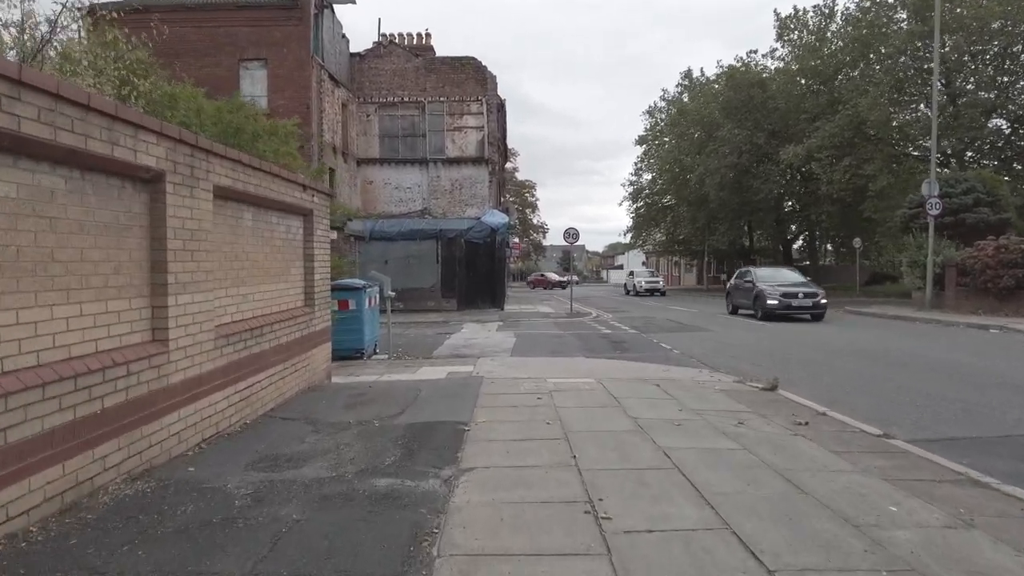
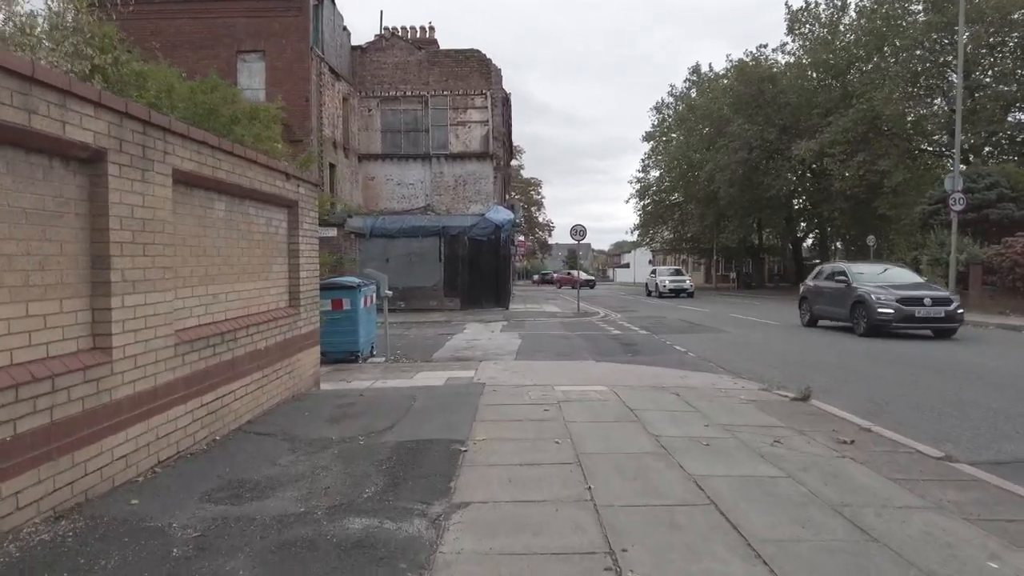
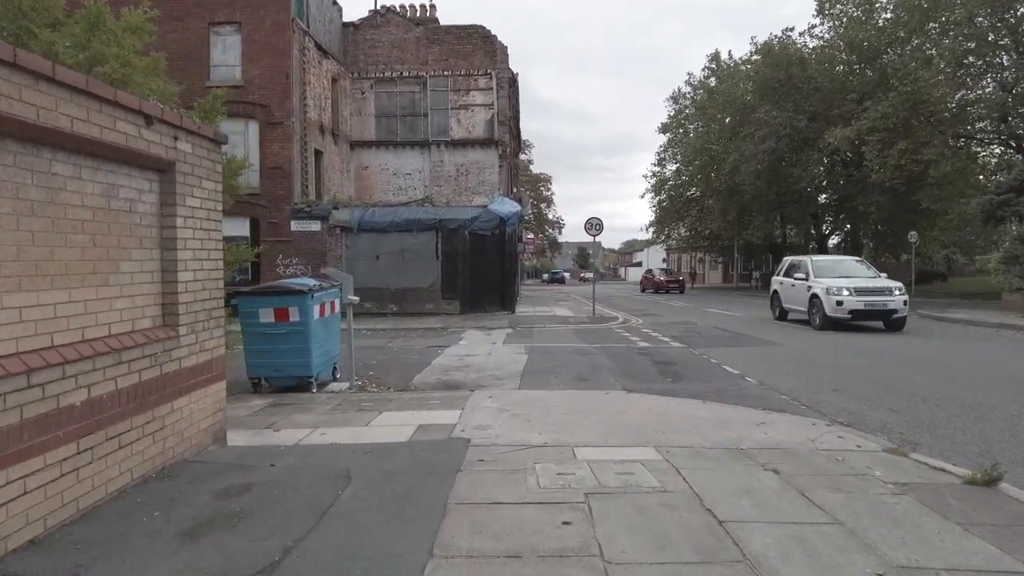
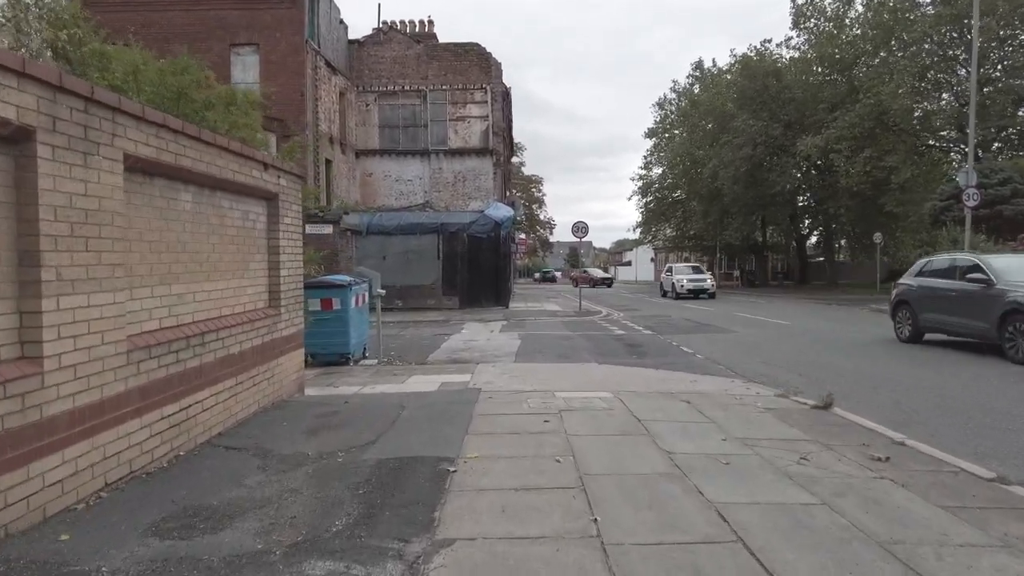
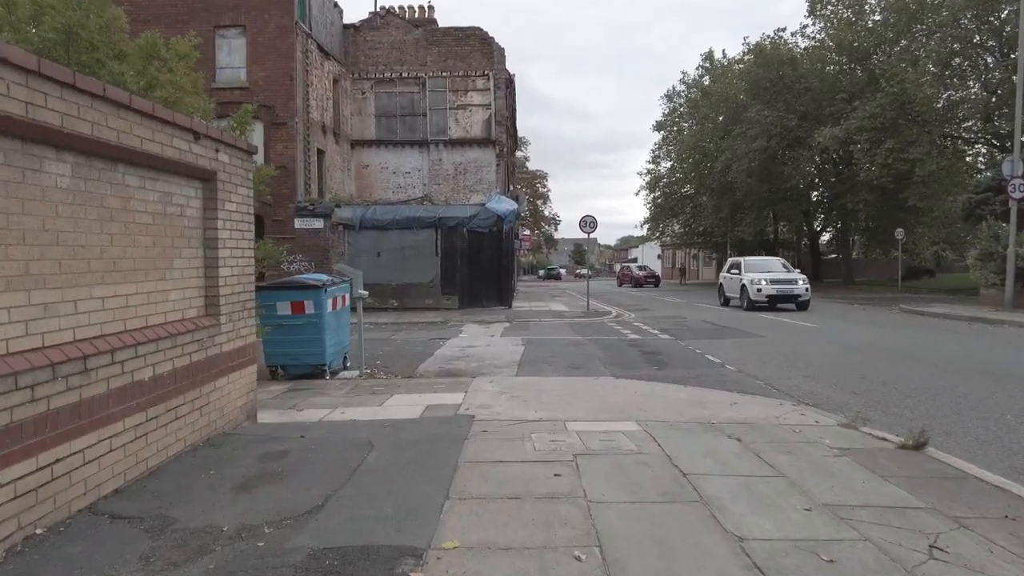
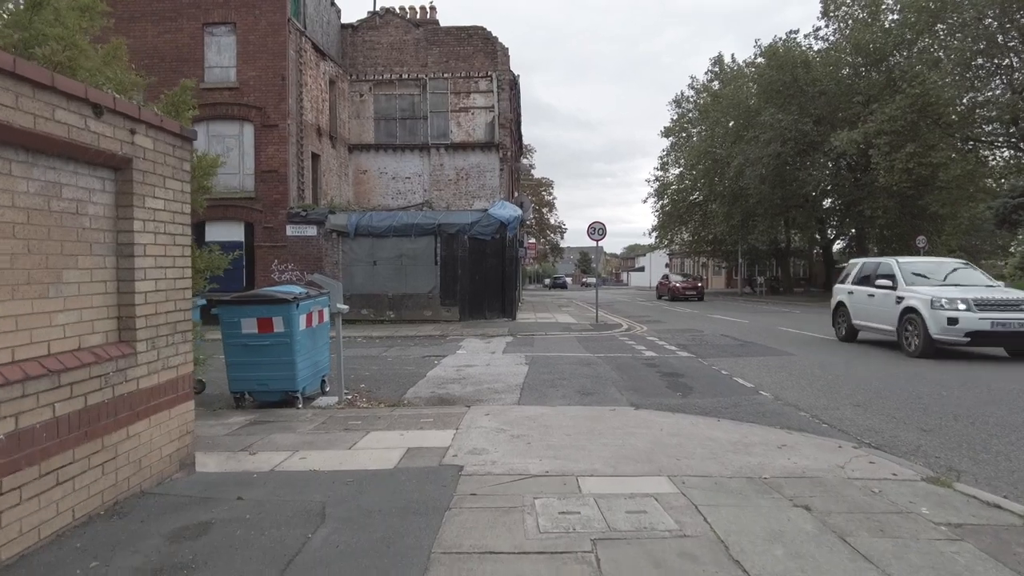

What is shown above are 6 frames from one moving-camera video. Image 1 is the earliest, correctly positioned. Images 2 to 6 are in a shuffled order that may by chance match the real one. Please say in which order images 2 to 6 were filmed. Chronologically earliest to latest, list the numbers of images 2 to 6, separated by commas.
2, 4, 5, 3, 6
